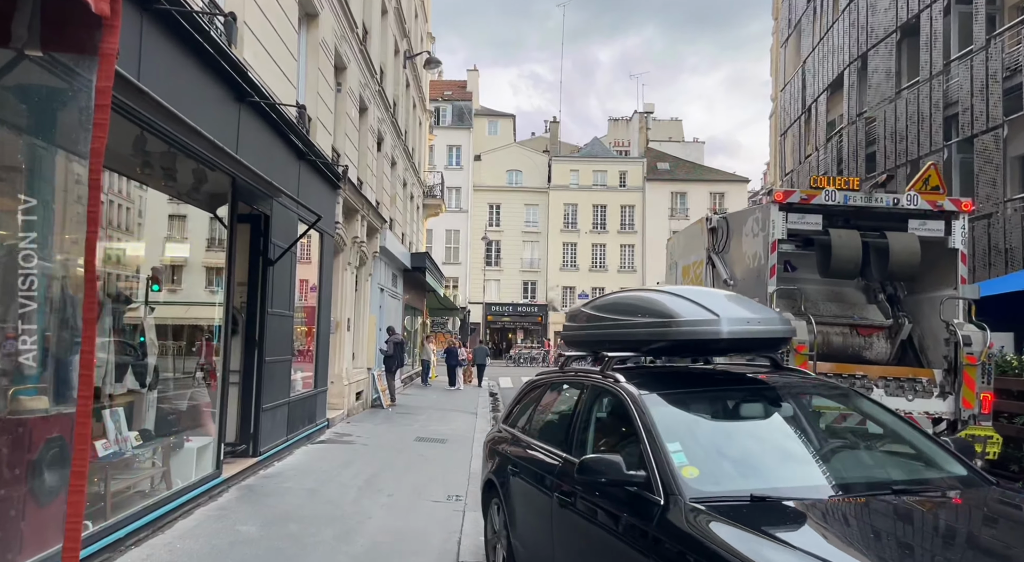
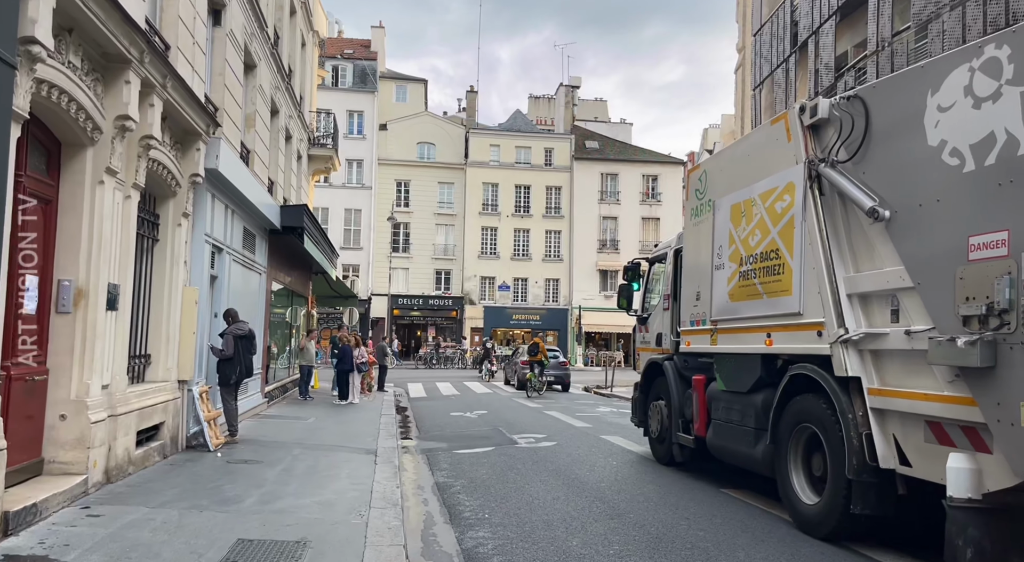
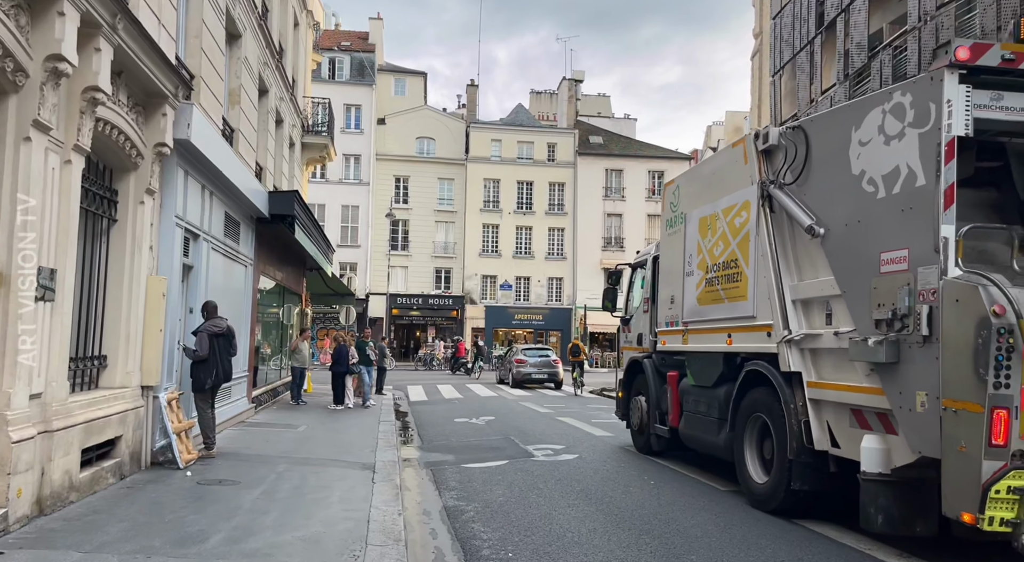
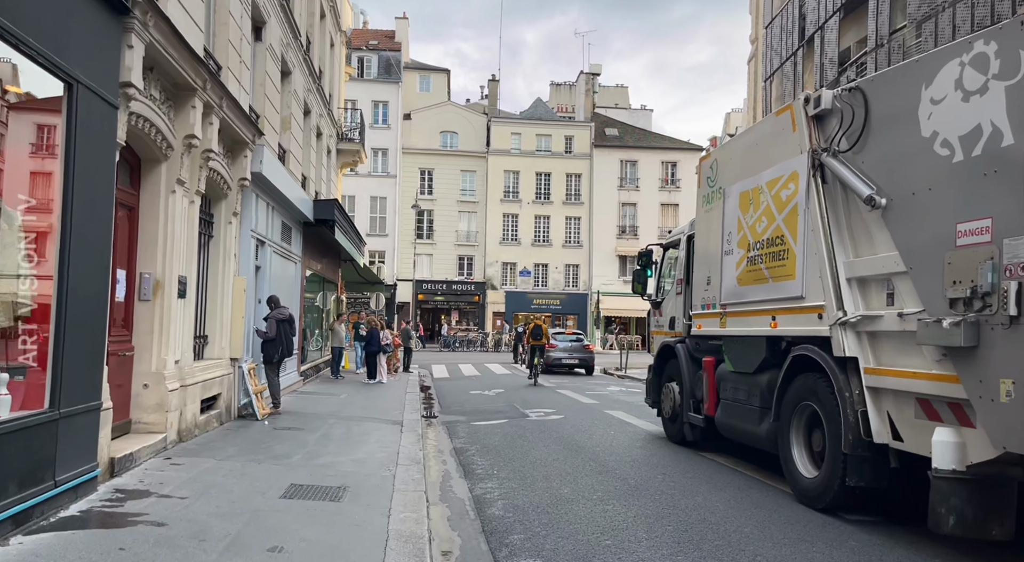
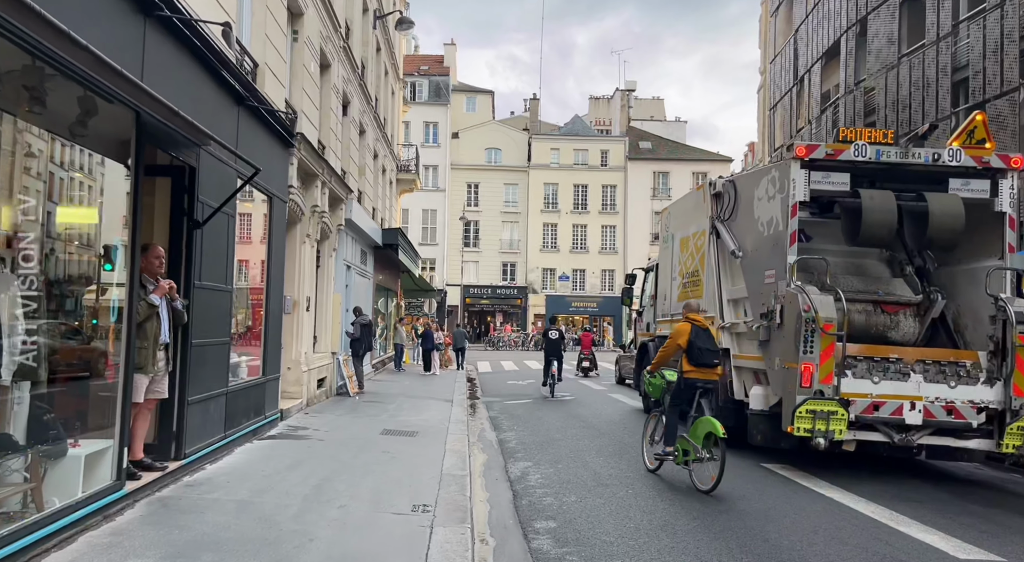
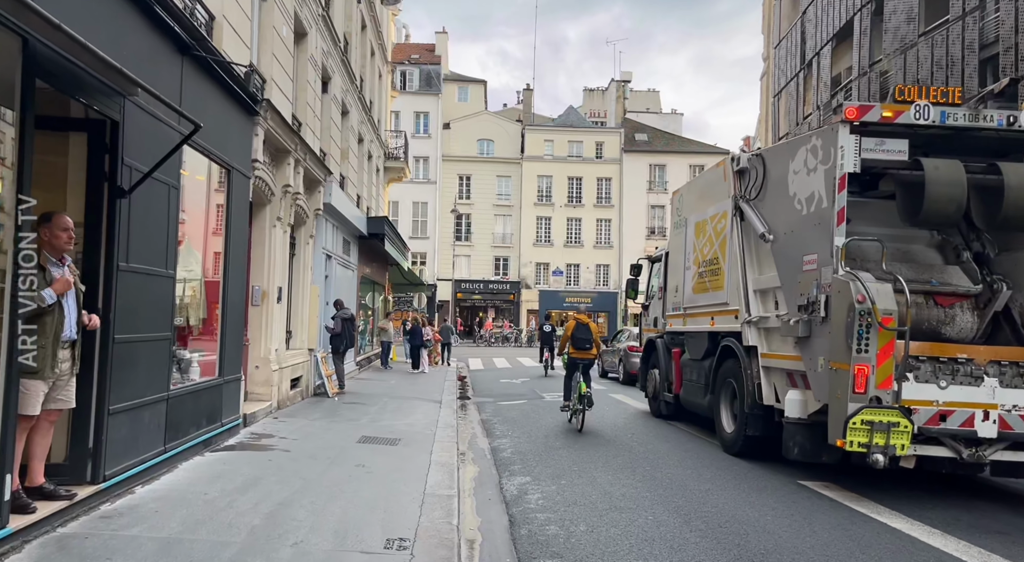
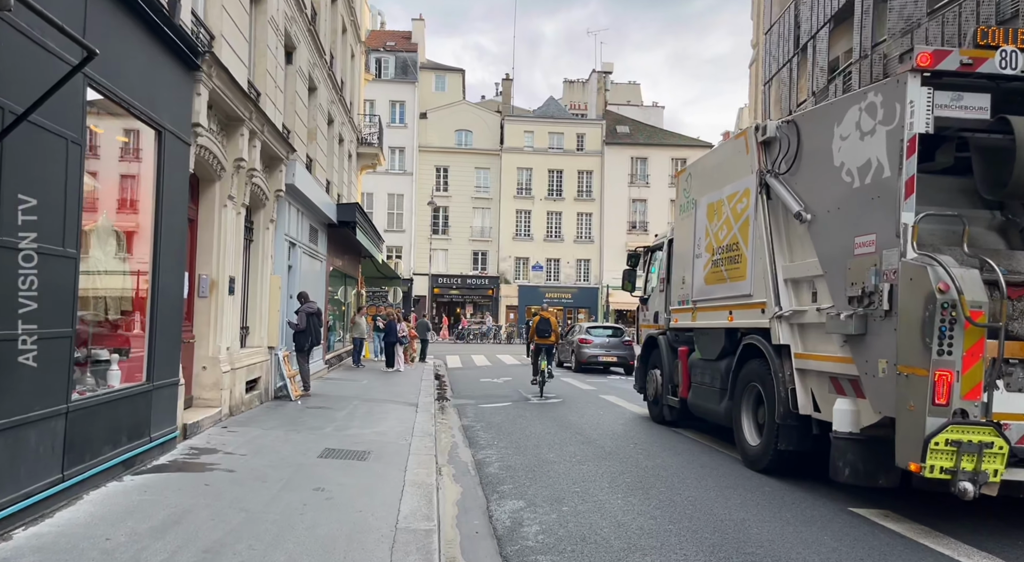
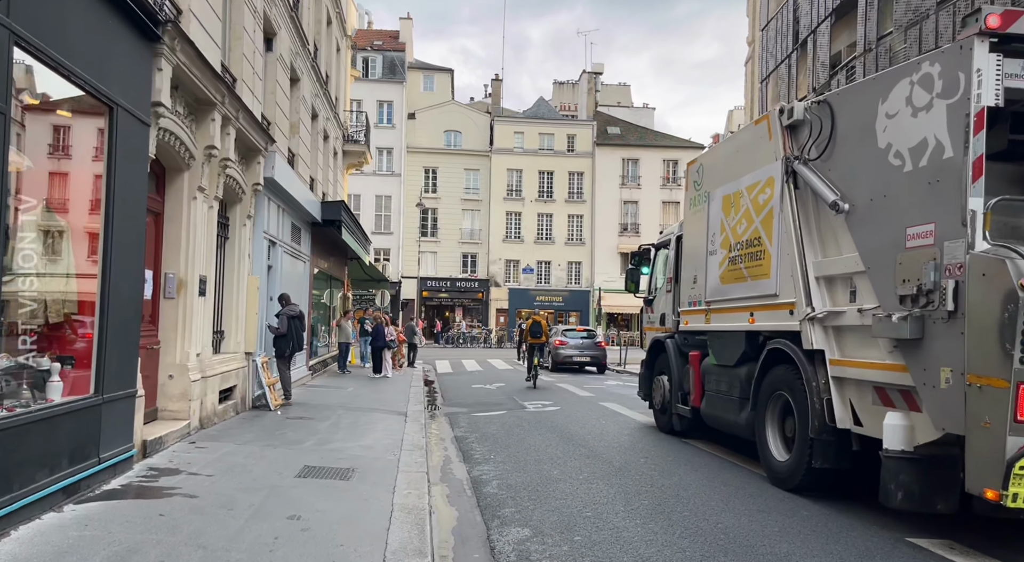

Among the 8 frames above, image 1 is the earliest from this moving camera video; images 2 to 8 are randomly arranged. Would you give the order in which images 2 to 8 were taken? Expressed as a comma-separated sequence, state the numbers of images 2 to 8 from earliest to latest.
5, 6, 7, 8, 4, 2, 3
